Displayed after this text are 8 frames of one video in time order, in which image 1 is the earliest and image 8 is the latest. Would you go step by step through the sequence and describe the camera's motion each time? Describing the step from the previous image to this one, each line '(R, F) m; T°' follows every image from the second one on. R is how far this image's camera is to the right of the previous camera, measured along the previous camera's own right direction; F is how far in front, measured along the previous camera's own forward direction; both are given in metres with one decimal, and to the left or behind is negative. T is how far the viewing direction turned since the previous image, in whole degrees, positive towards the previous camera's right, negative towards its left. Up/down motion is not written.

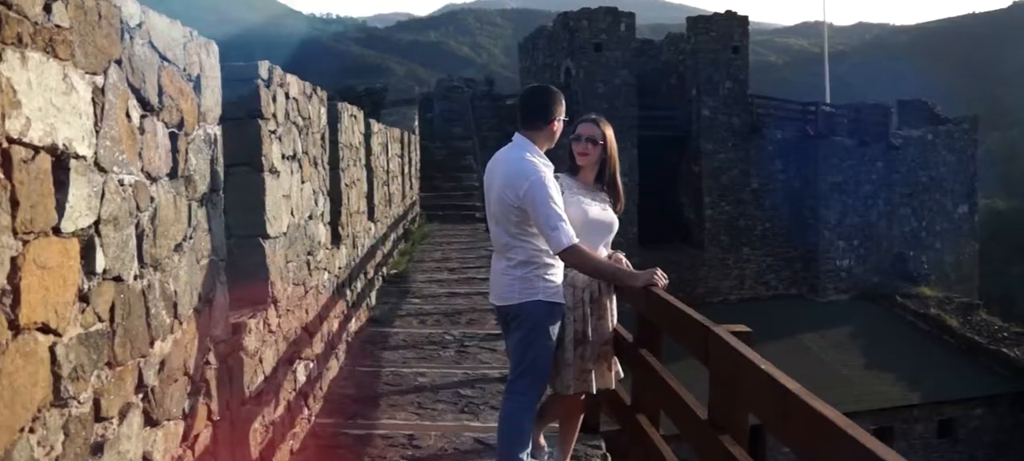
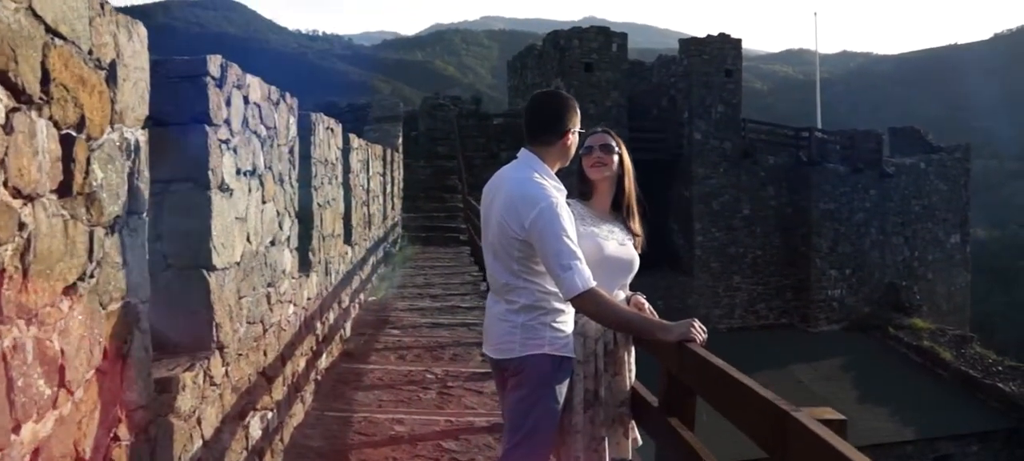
(-0.1, +0.6) m; +1°
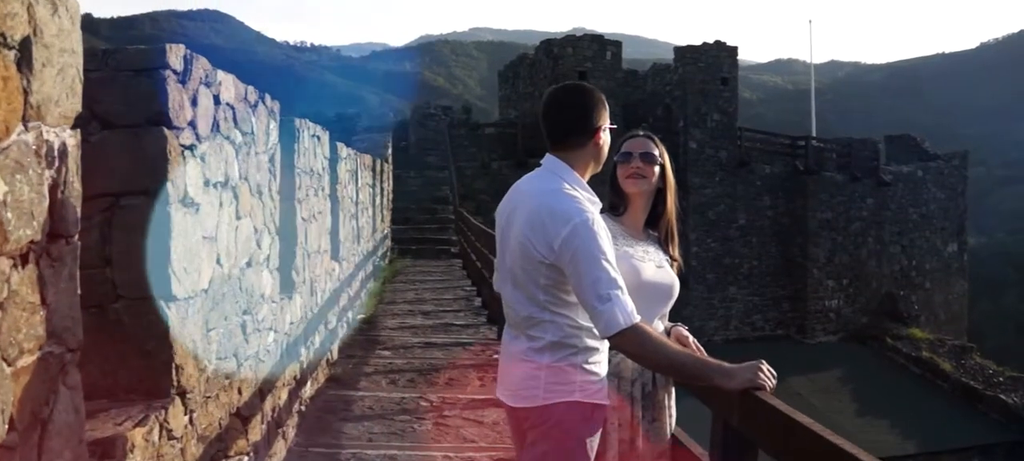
(-0.1, +0.5) m; +1°
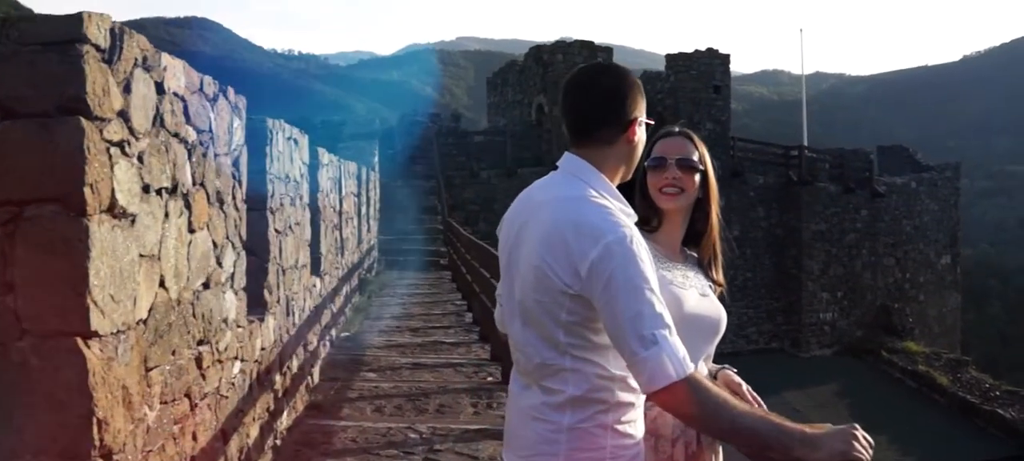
(-0.1, +0.5) m; +1°
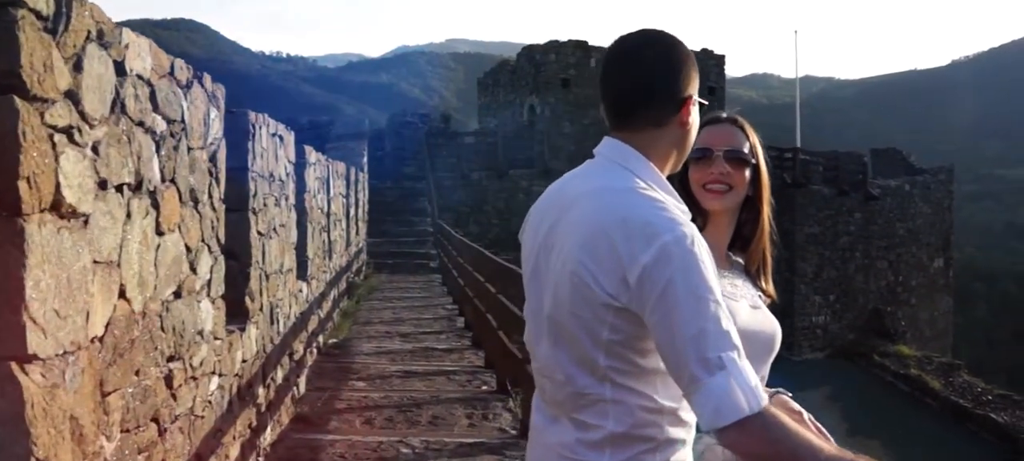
(-0.1, +0.3) m; +1°
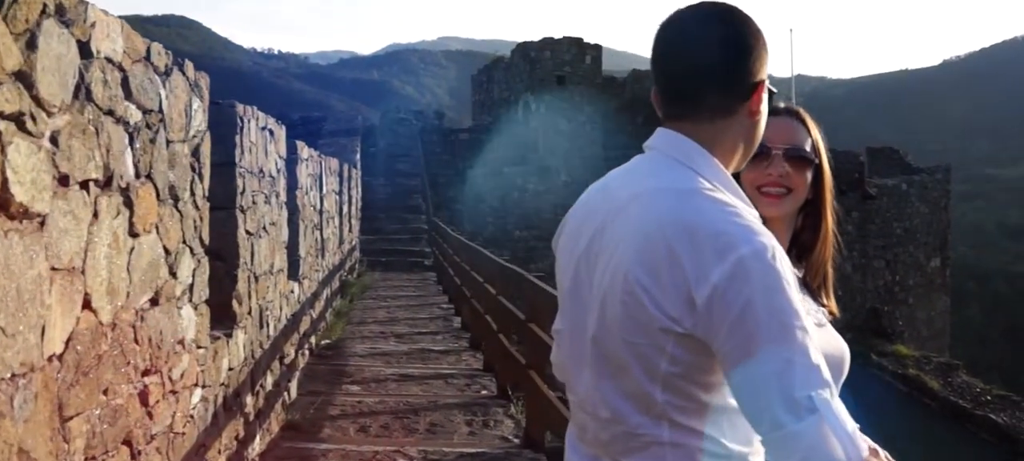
(0.0, +0.2) m; 0°
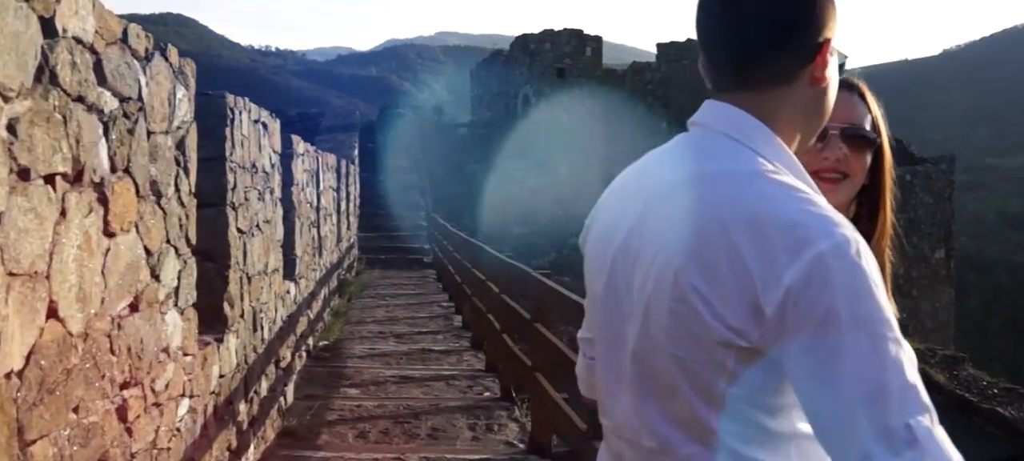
(0.0, +0.2) m; 0°
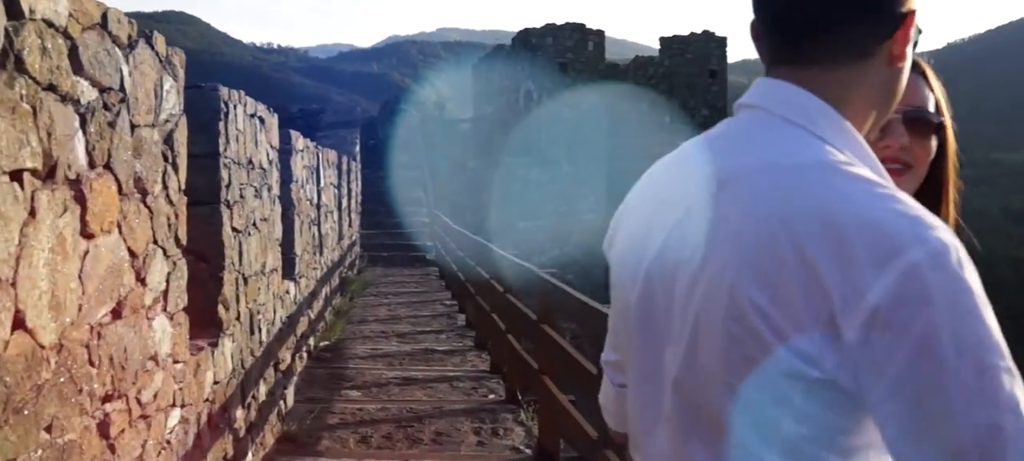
(0.0, +0.2) m; 0°
